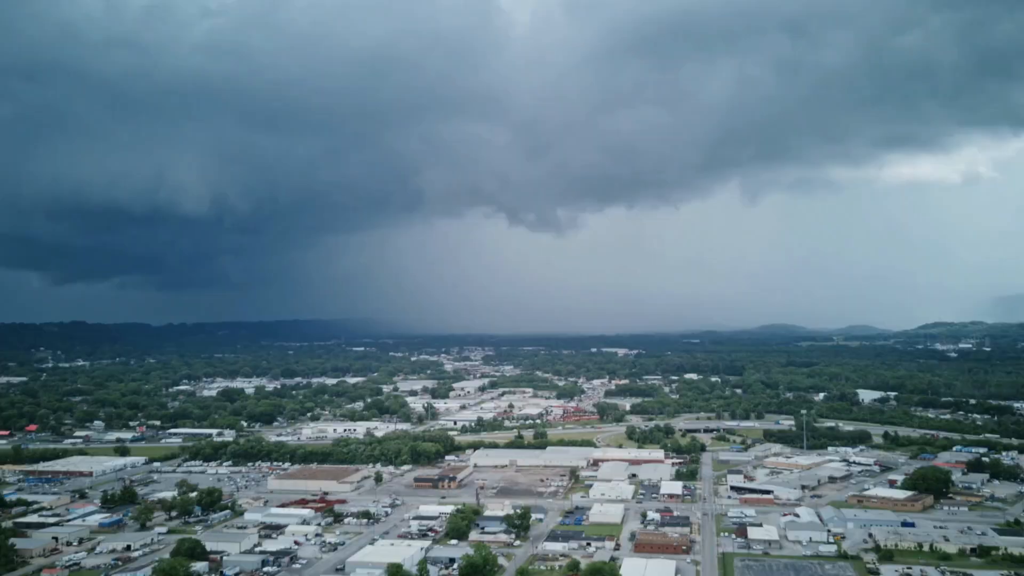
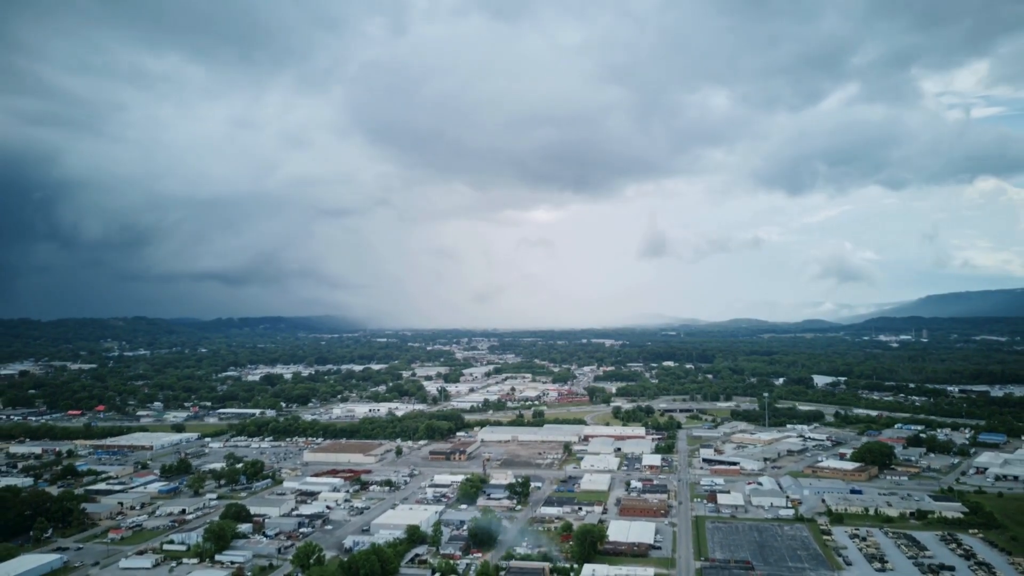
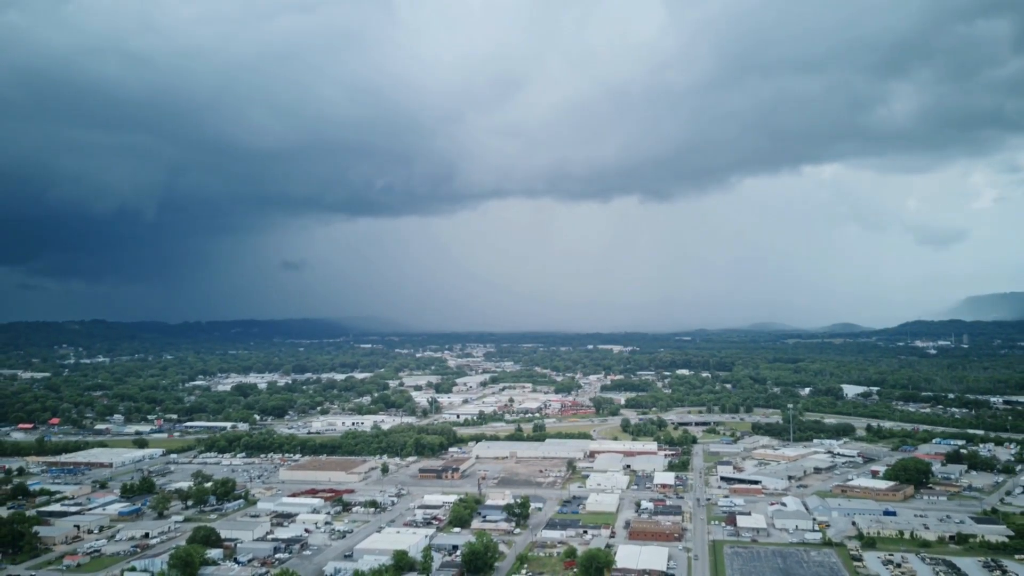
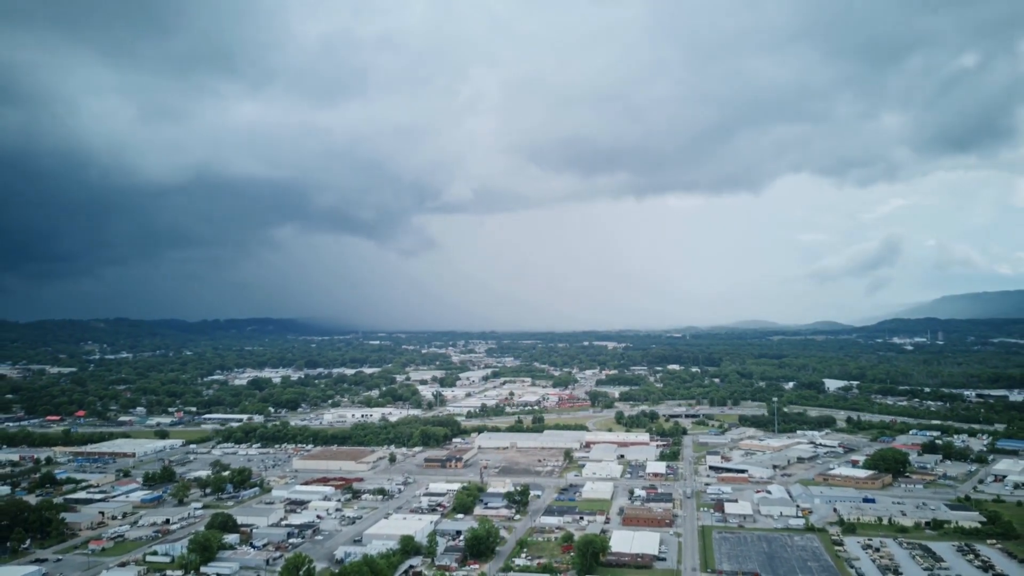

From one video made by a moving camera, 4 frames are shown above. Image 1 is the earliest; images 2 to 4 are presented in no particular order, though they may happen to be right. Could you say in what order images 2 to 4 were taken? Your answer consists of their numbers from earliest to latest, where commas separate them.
3, 4, 2
